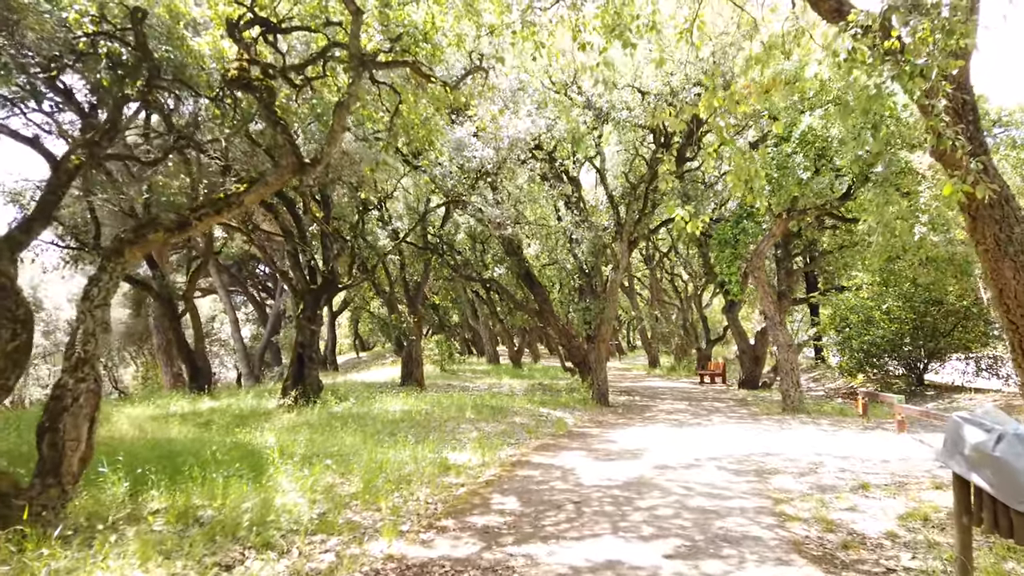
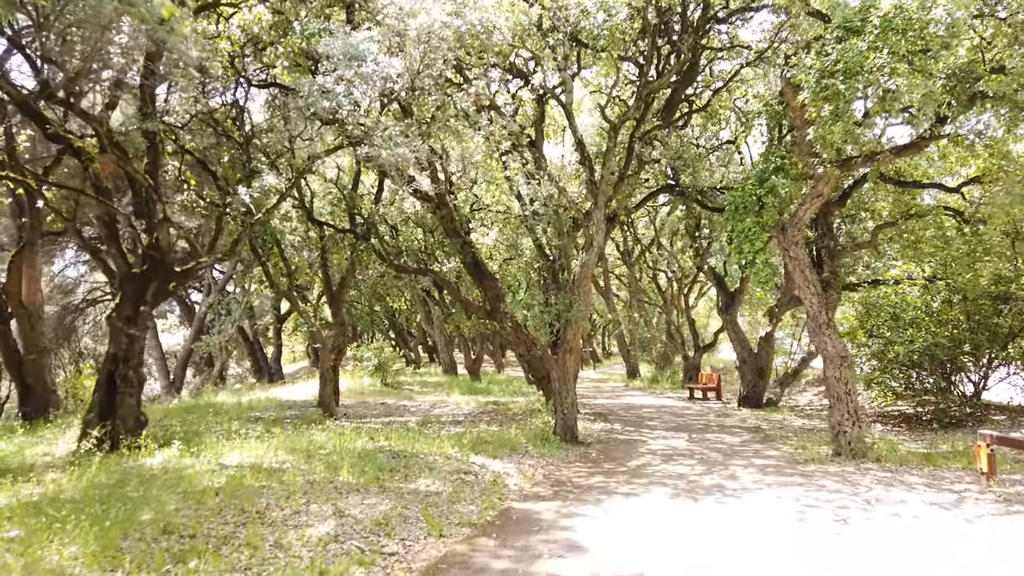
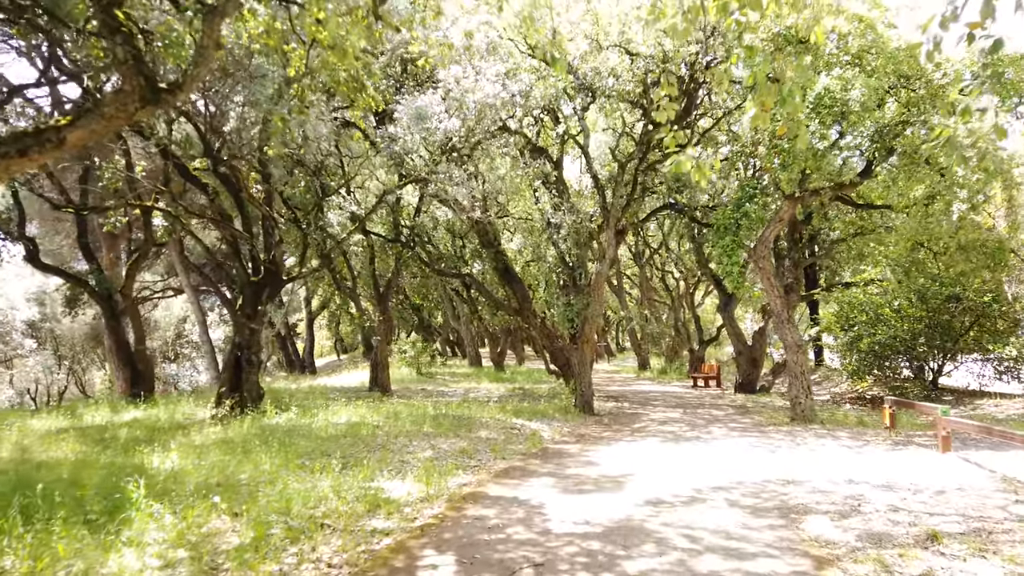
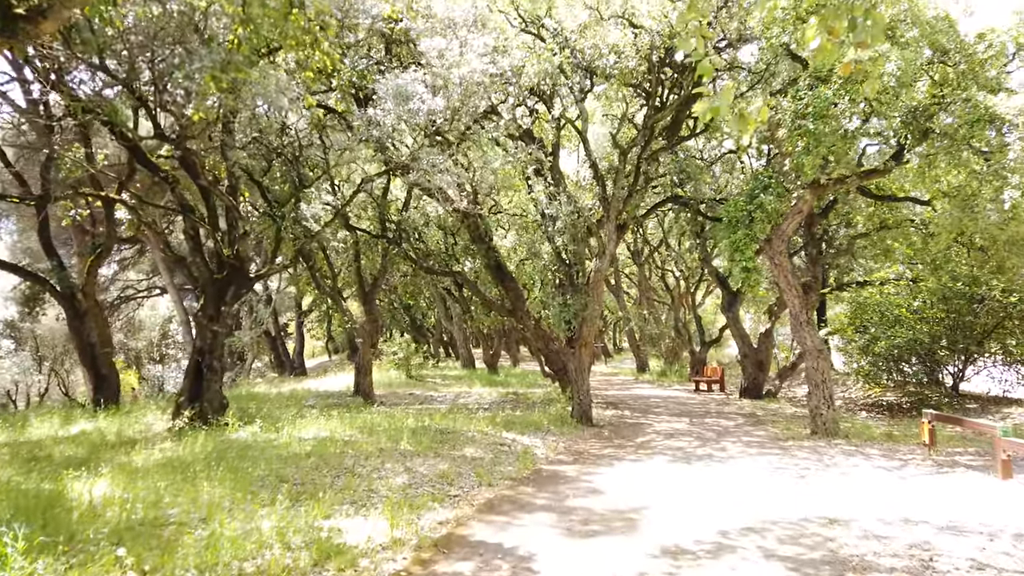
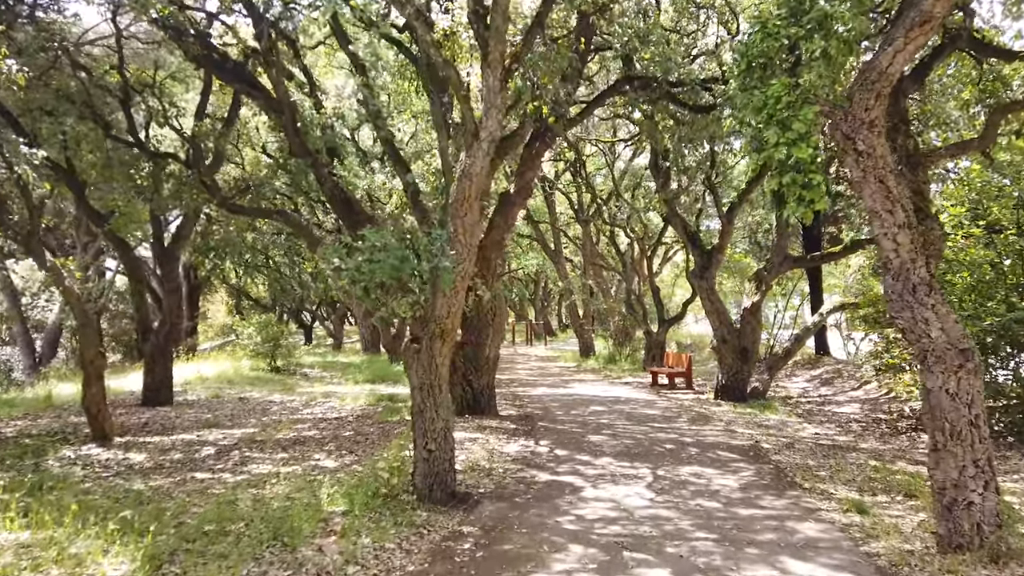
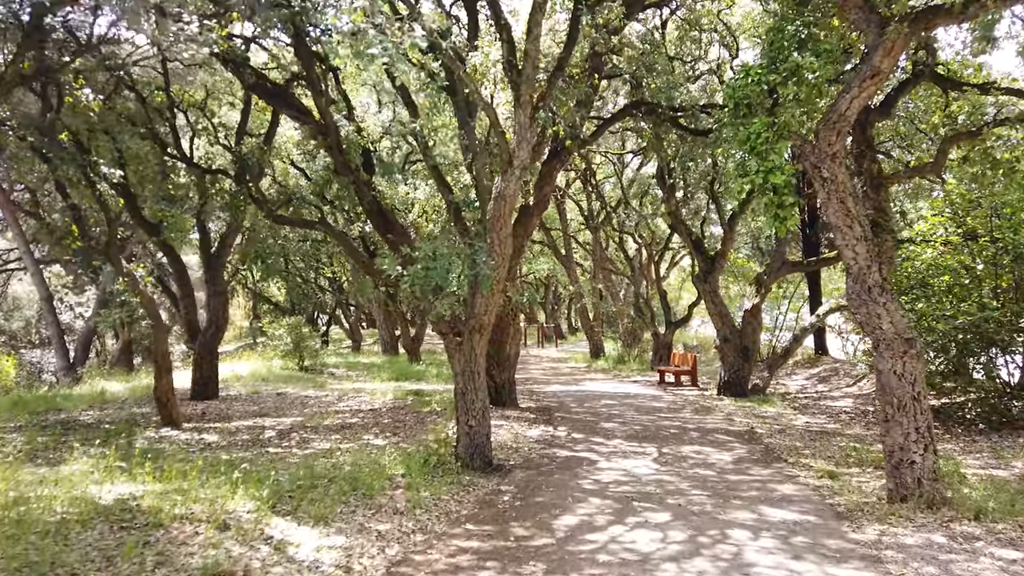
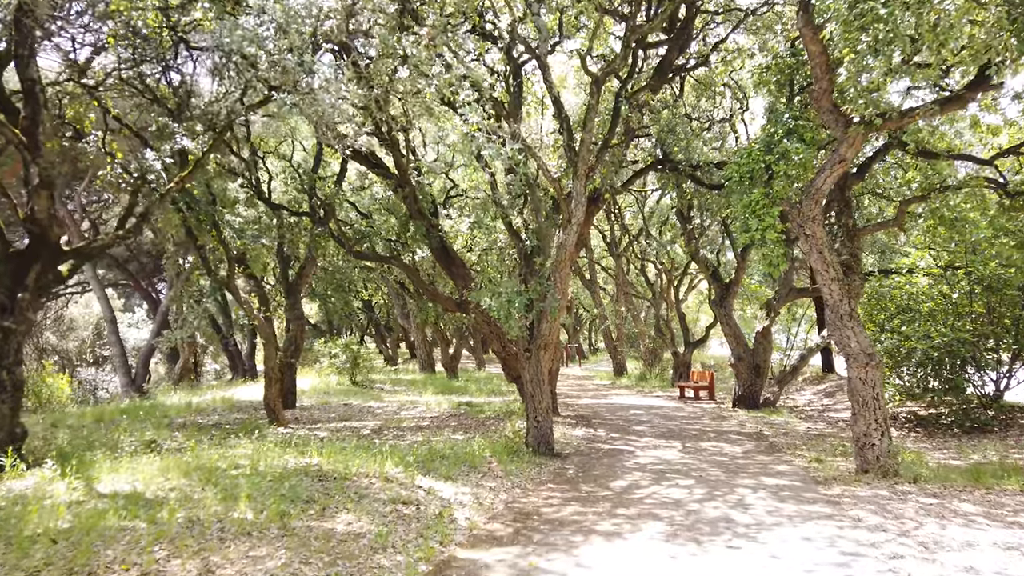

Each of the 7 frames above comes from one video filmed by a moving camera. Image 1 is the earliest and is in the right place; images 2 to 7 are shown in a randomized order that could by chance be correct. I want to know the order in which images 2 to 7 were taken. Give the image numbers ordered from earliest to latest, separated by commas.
3, 4, 2, 7, 6, 5
